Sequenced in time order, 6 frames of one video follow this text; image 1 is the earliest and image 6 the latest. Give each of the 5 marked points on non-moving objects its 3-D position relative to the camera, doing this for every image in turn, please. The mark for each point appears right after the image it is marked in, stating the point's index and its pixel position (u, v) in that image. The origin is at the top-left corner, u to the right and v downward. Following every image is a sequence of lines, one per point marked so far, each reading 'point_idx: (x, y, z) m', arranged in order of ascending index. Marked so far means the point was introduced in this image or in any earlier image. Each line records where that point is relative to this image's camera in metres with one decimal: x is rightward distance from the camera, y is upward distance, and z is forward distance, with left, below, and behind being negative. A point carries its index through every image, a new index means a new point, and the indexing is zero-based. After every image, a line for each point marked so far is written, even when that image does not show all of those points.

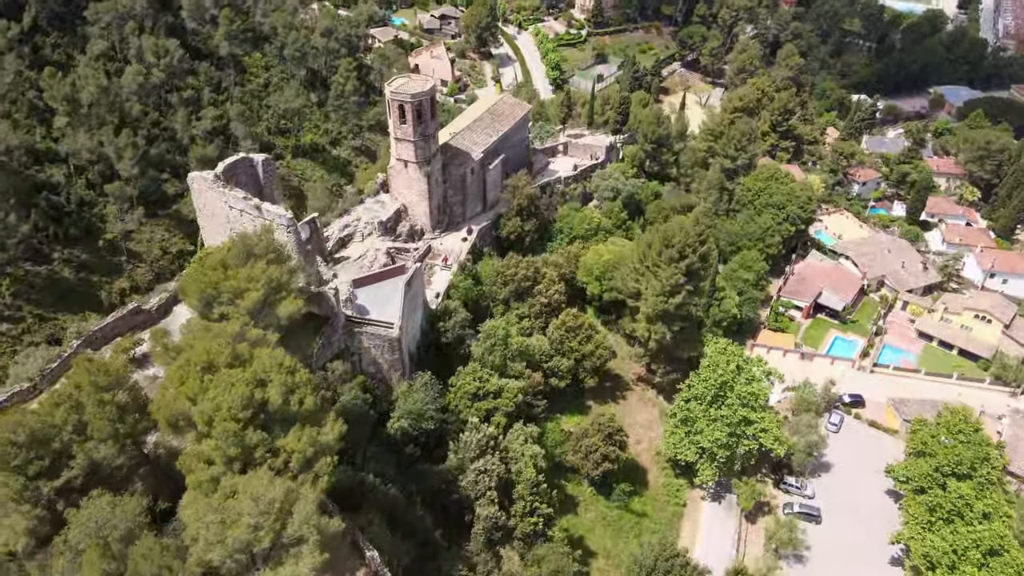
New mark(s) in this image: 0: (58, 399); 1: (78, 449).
0: (-11.6, -2.8, +19.2) m
1: (-10.9, -4.1, +18.9) m
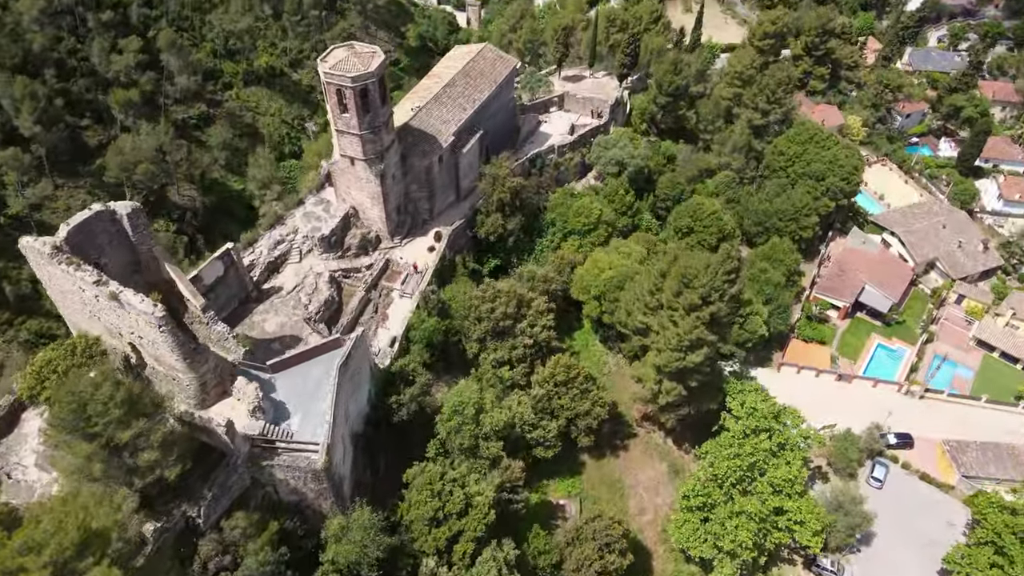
0: (-12.7, -8.6, +10.9) m
1: (-12.0, -9.9, +10.8) m
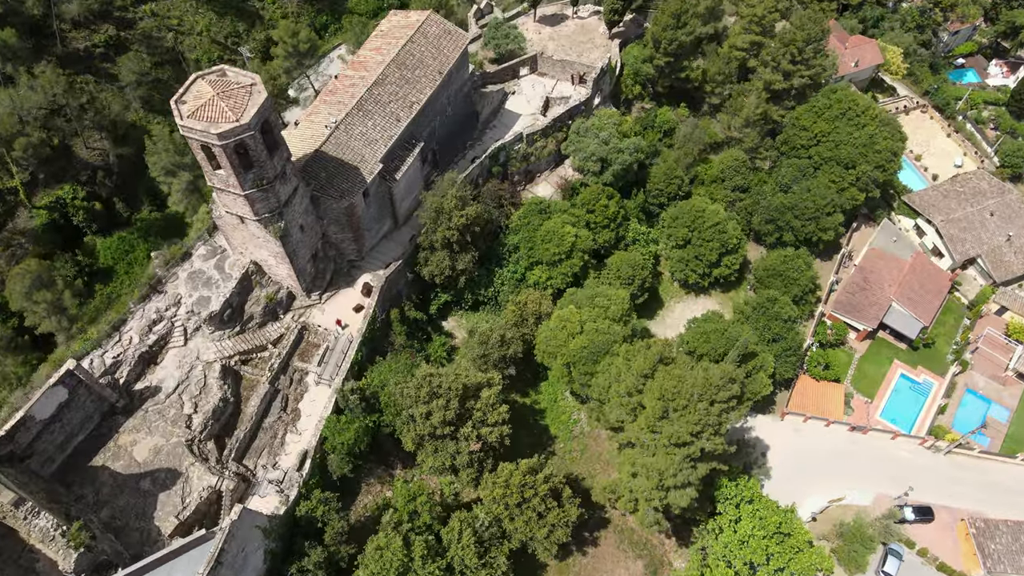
0: (-14.8, -16.8, +5.8) m
1: (-14.1, -18.1, +5.9) m
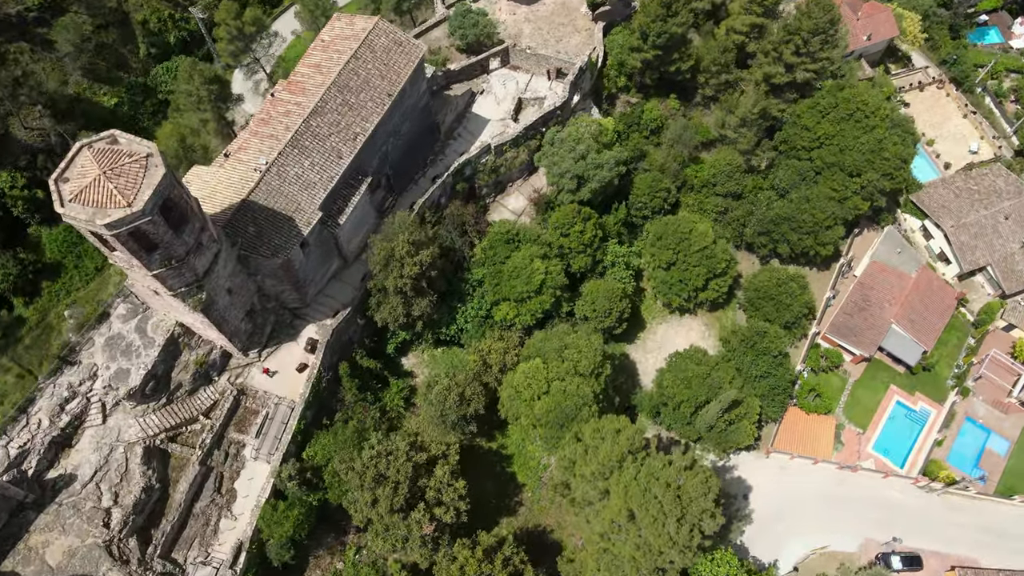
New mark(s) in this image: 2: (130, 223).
0: (-16.3, -21.7, +4.9) m
1: (-15.6, -23.0, +5.2) m
2: (-9.9, +1.7, +19.5) m
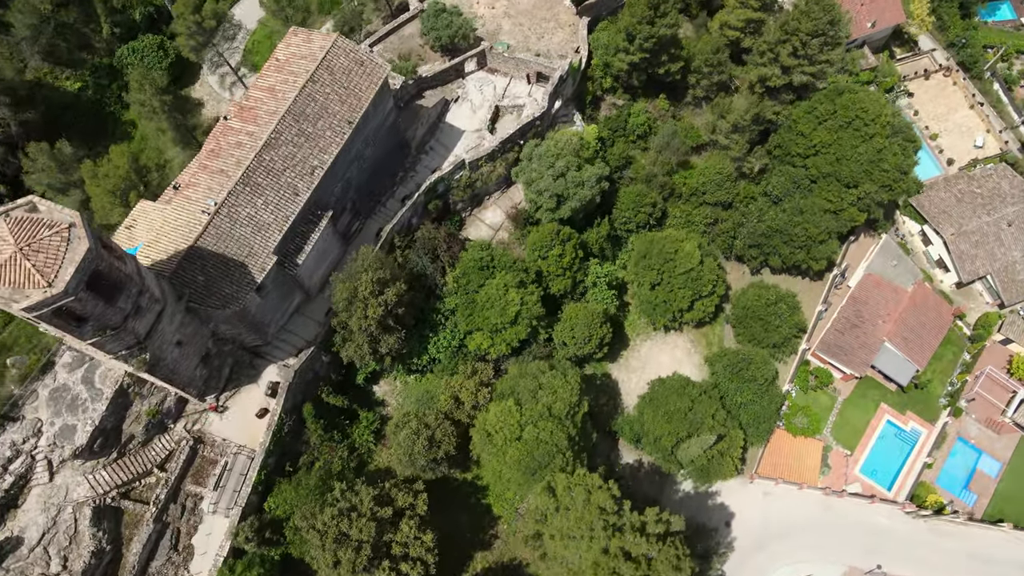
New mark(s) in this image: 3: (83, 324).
0: (-17.3, -24.8, +5.1) m
1: (-16.6, -26.1, +5.4) m
2: (-10.9, -0.3, +17.9) m
3: (-11.1, -0.9, +19.5) m
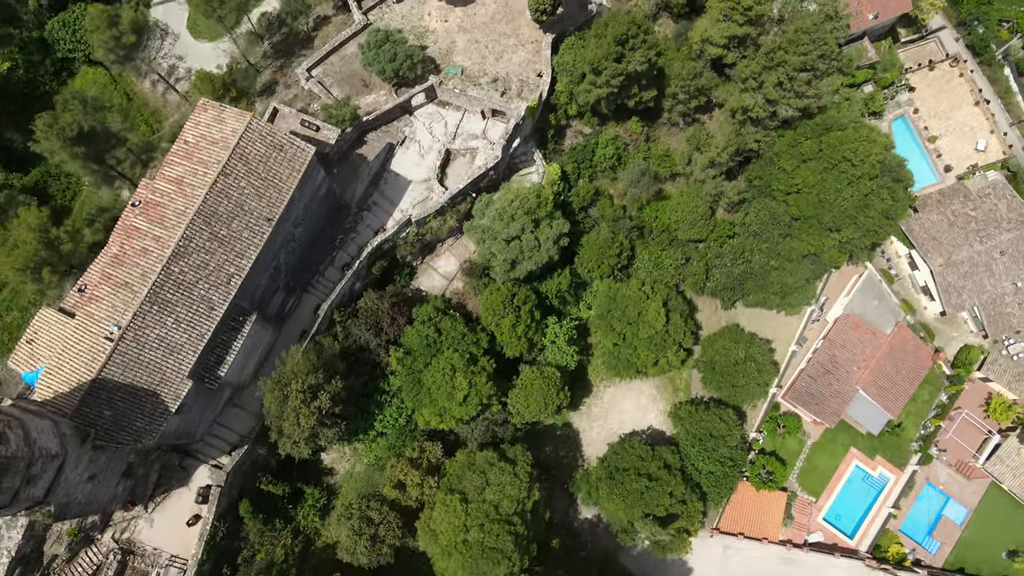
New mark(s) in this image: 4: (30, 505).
0: (-19.2, -31.2, +7.3) m
1: (-18.5, -32.4, +7.8) m
2: (-12.8, -5.1, +16.2) m
3: (-13.0, -5.4, +17.9) m
4: (-12.8, -5.8, +19.9) m
